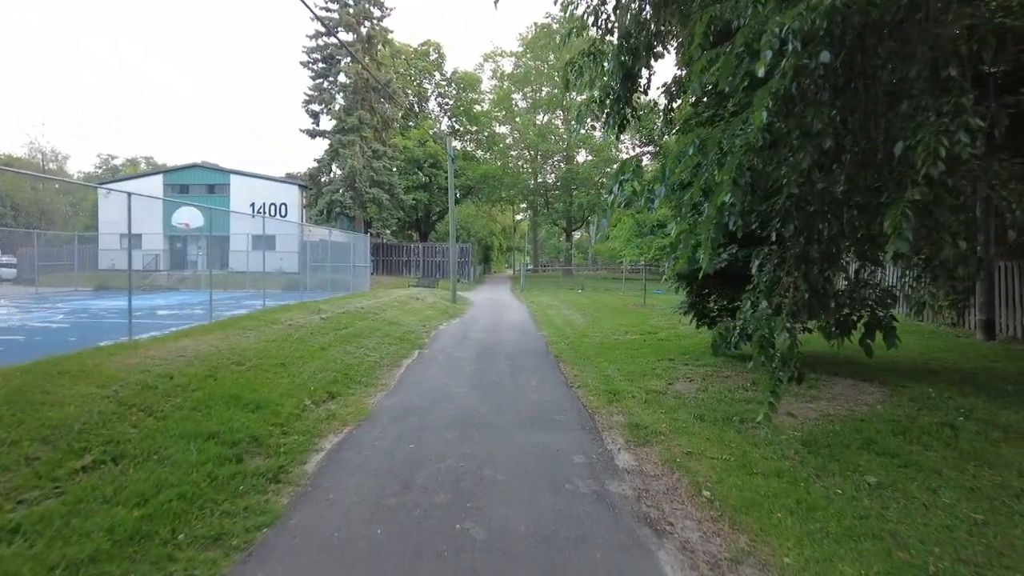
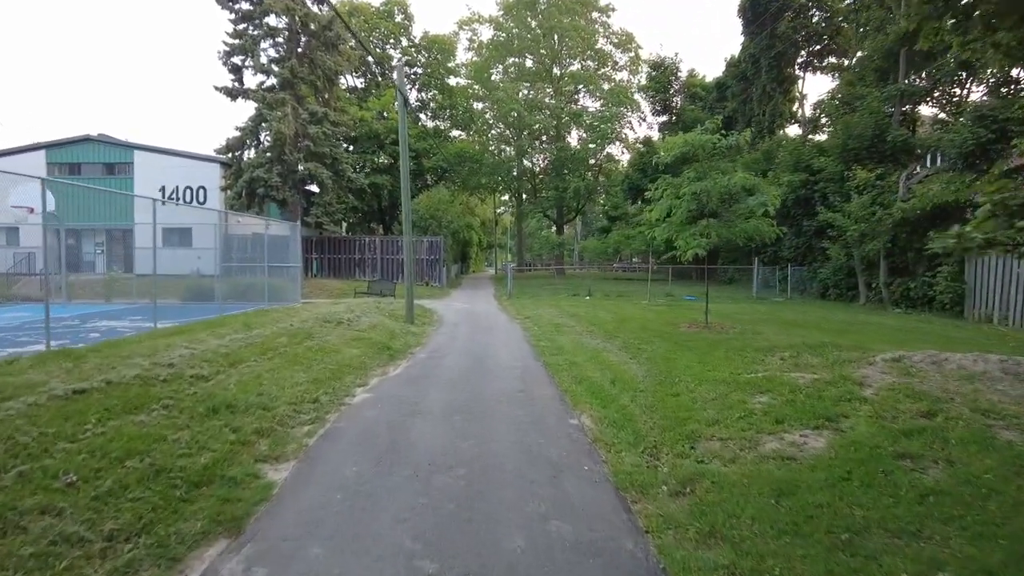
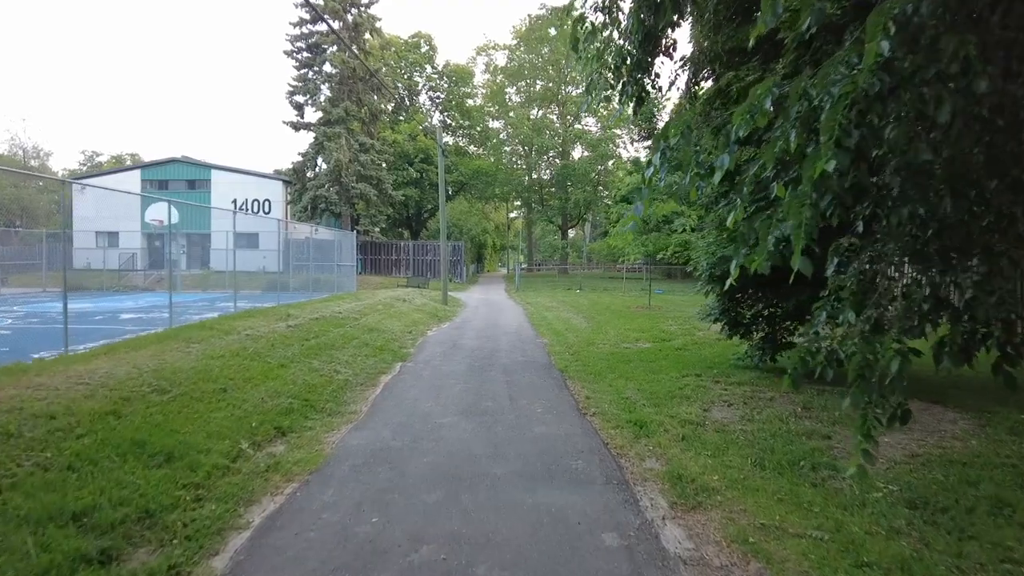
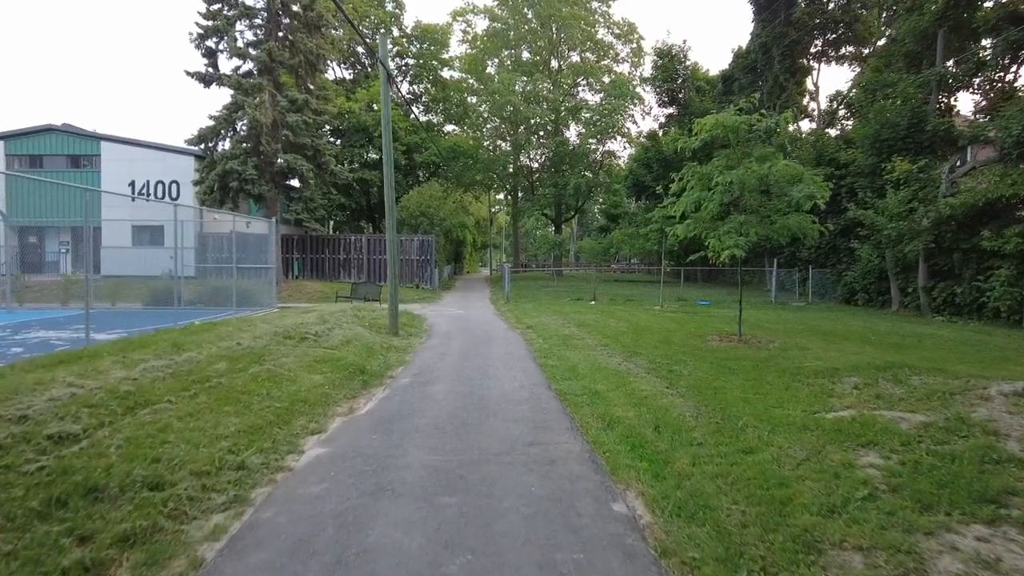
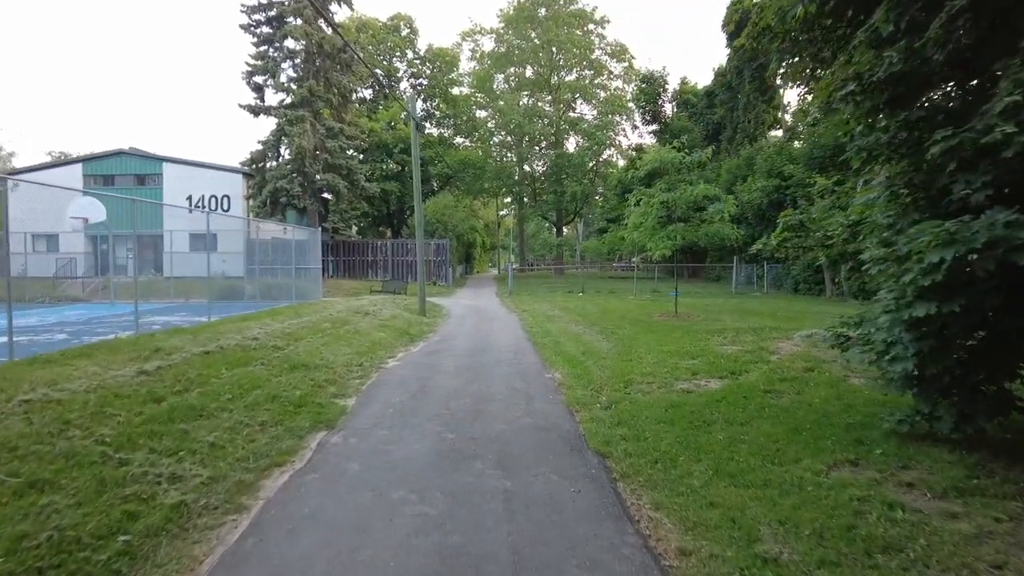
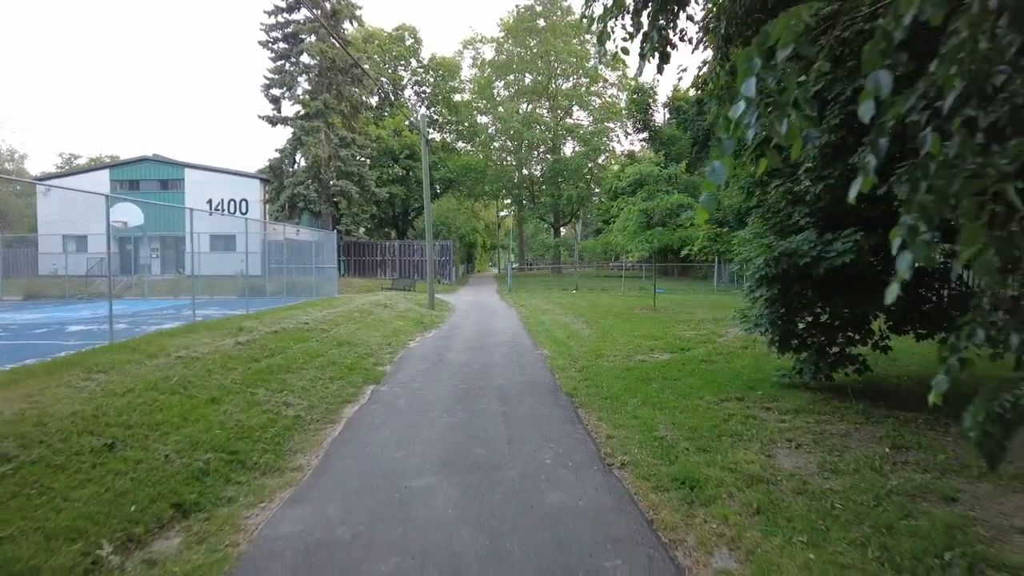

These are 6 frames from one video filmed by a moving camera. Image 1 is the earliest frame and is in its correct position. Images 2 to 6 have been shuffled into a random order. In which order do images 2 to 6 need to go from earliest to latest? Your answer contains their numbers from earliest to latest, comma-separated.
3, 6, 5, 2, 4
